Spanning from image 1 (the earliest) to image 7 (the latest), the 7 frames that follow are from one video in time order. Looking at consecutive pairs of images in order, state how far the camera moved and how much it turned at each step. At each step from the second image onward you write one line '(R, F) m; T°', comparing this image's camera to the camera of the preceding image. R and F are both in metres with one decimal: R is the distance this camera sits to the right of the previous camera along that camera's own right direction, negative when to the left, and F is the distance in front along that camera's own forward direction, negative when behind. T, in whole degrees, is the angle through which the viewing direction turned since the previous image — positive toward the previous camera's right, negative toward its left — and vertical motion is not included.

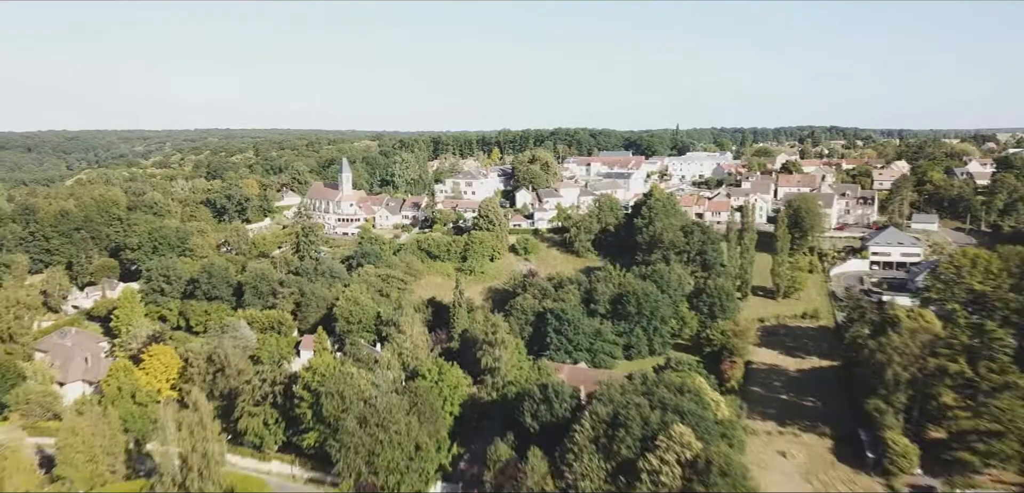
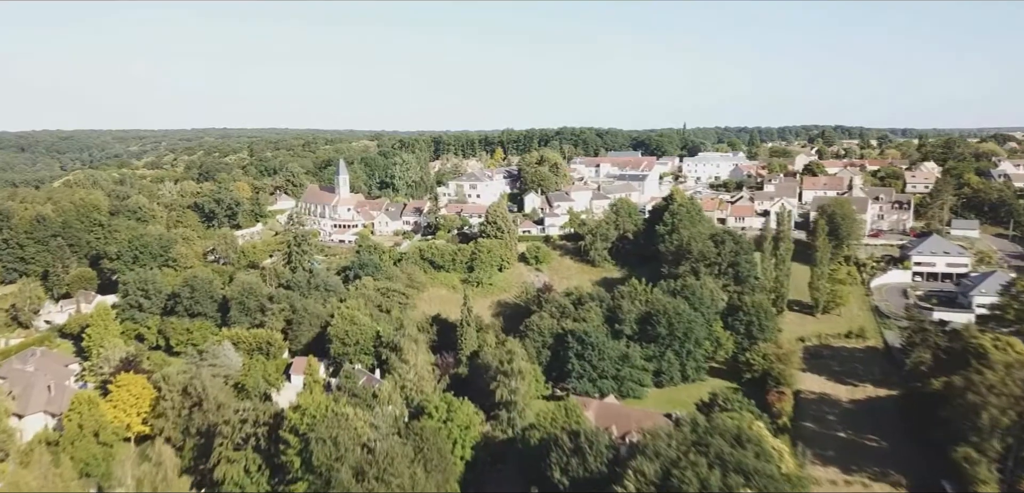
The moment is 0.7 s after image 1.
(-0.6, +3.4) m; 0°
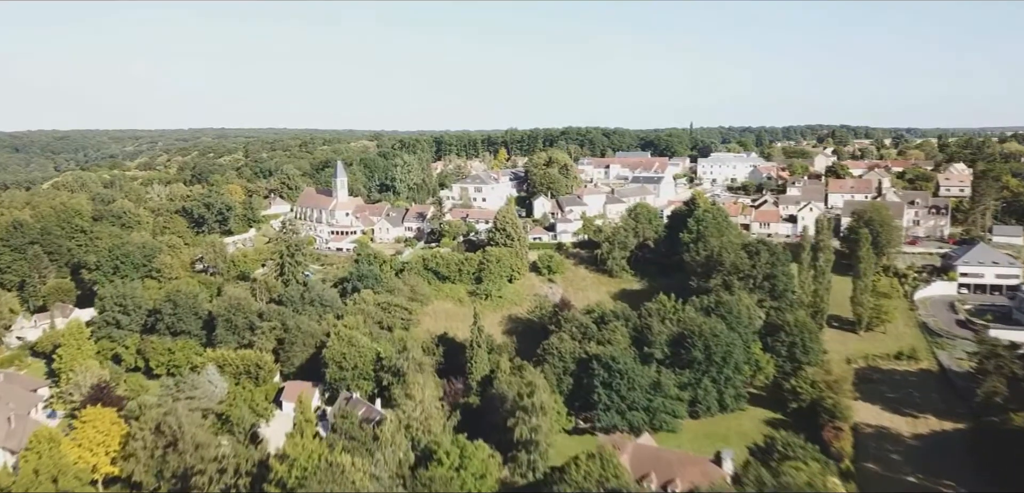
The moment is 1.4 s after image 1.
(-0.6, +3.0) m; 0°
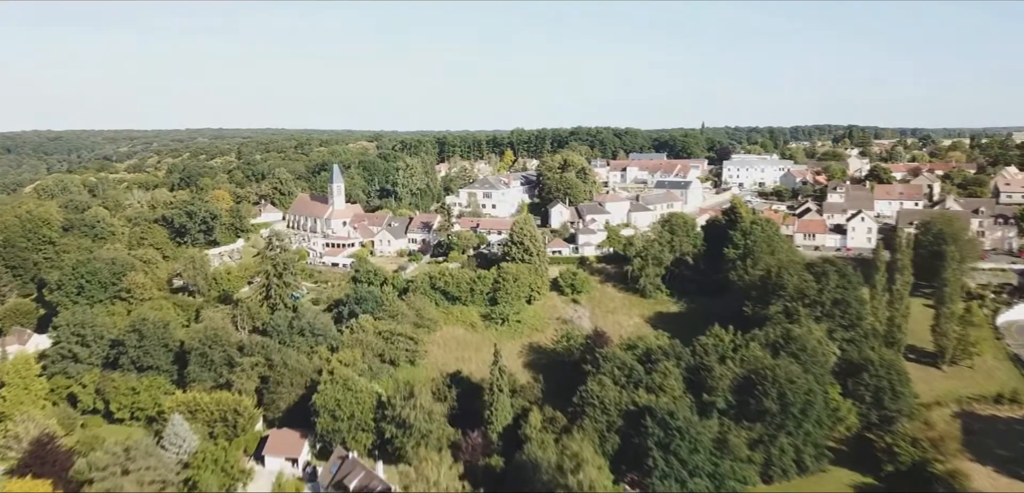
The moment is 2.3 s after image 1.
(-0.8, +4.5) m; 0°
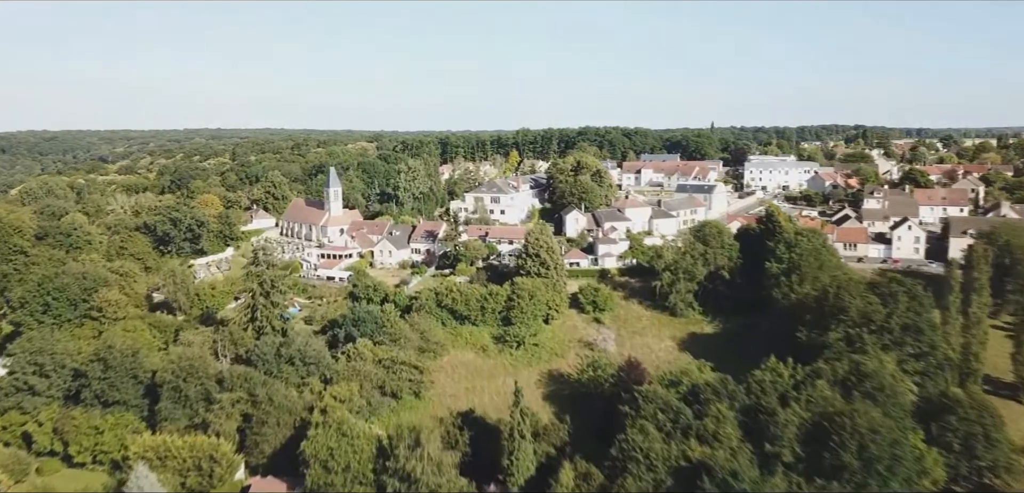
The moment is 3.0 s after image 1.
(-0.6, +3.4) m; 0°
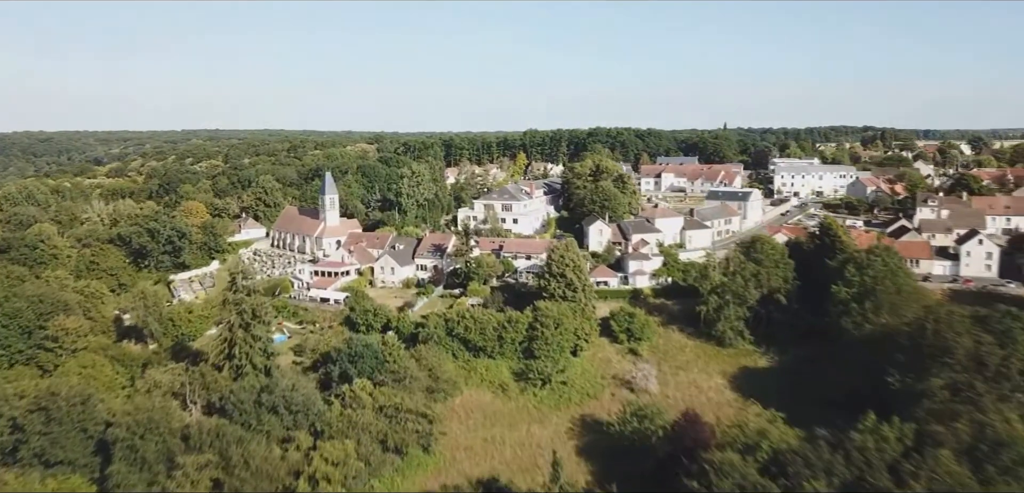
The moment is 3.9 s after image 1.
(-0.7, +4.1) m; 0°
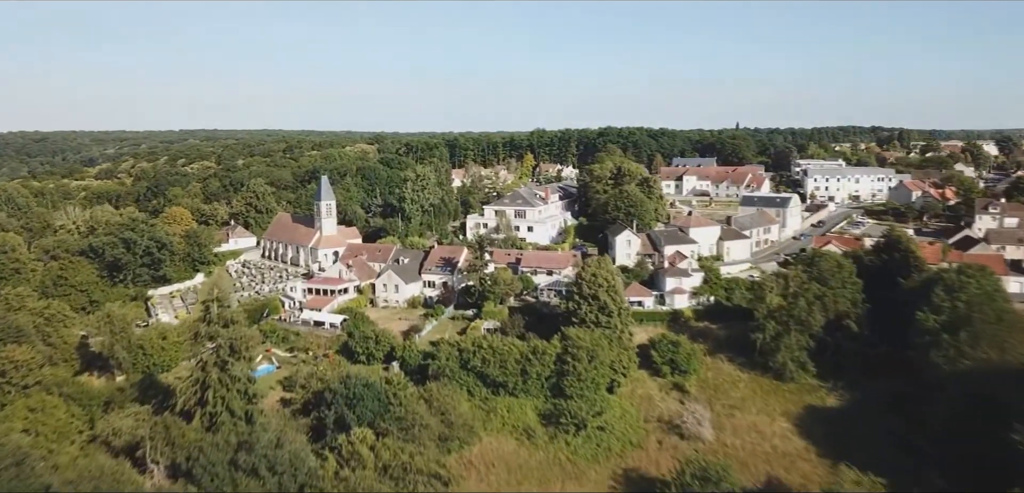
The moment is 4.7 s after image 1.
(-0.7, +3.7) m; 0°
